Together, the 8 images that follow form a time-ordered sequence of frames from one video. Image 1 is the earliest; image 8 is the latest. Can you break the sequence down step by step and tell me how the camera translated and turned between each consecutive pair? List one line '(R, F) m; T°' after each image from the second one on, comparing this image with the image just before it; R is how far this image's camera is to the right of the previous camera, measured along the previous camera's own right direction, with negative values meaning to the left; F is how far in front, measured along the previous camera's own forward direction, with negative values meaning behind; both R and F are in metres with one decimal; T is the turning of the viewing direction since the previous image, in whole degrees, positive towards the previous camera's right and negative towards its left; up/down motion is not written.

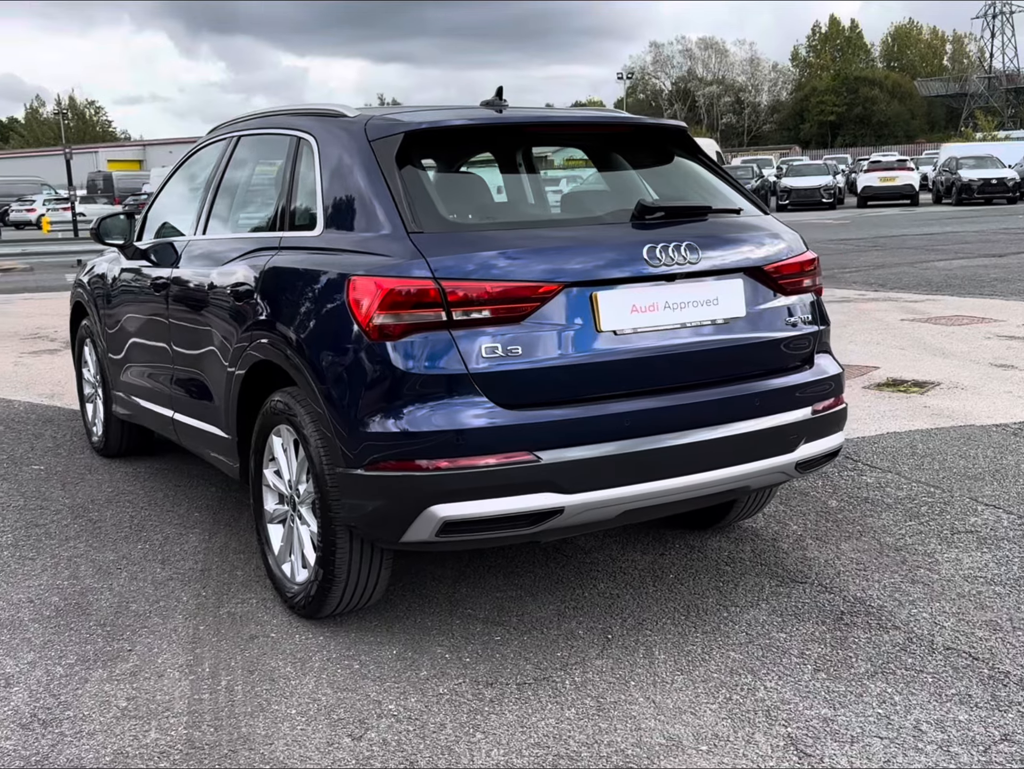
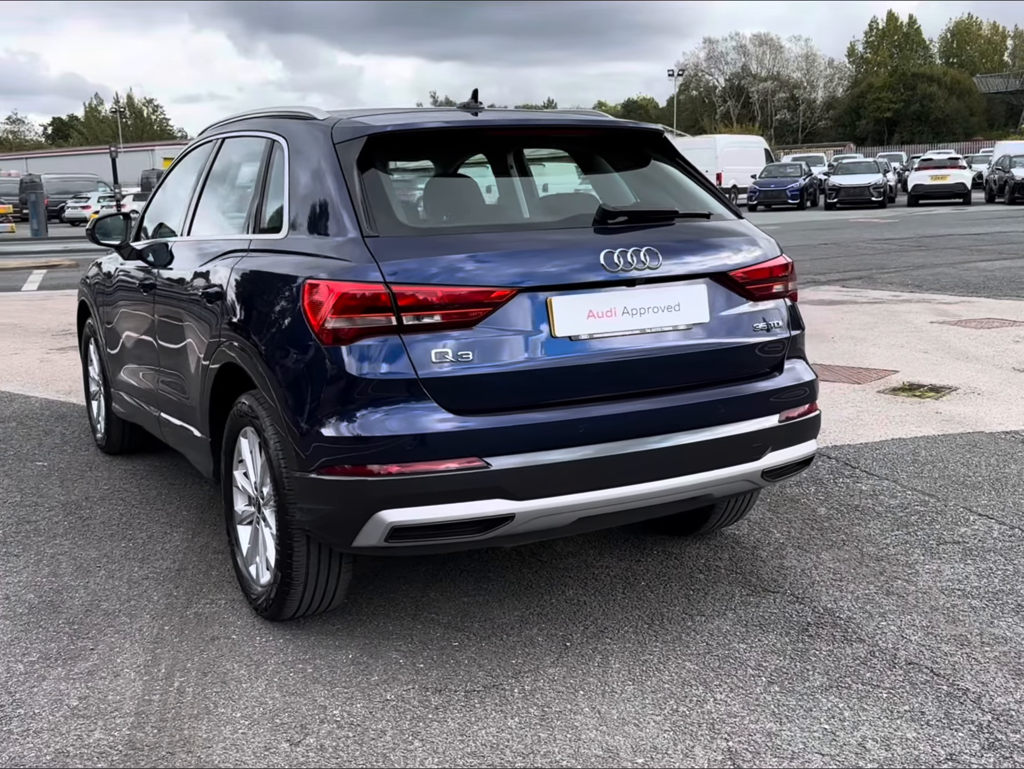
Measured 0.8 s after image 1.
(+0.2, 0.0) m; -2°
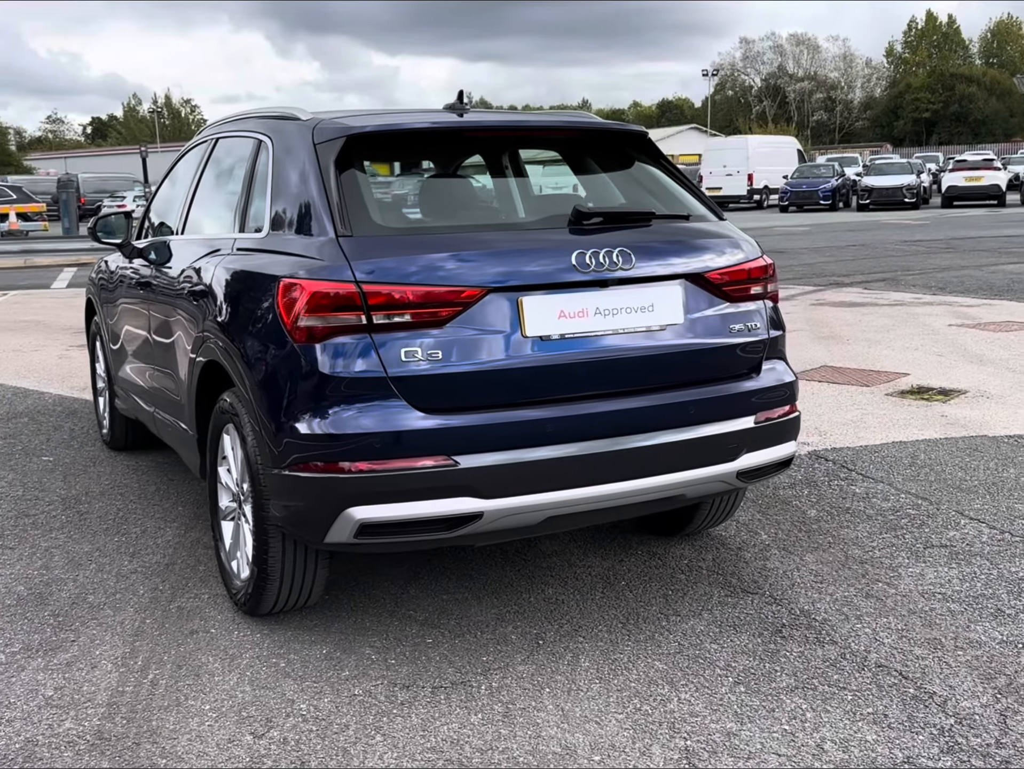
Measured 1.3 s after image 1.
(+0.2, 0.0) m; -2°
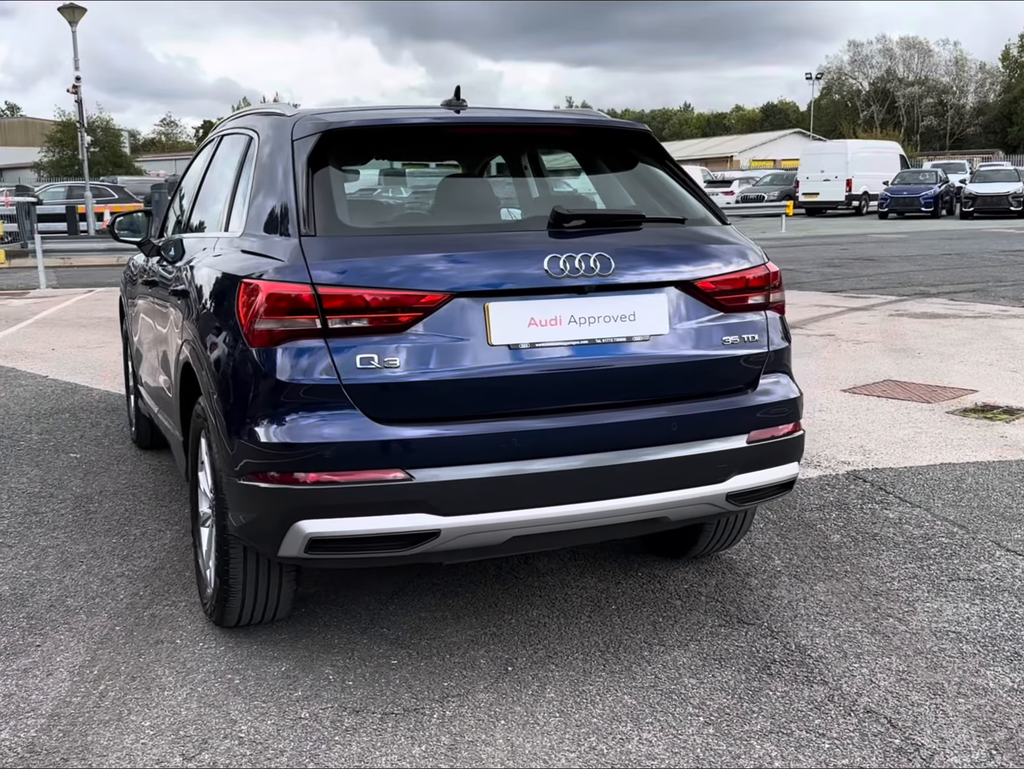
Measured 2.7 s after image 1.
(+0.3, +0.2) m; -5°
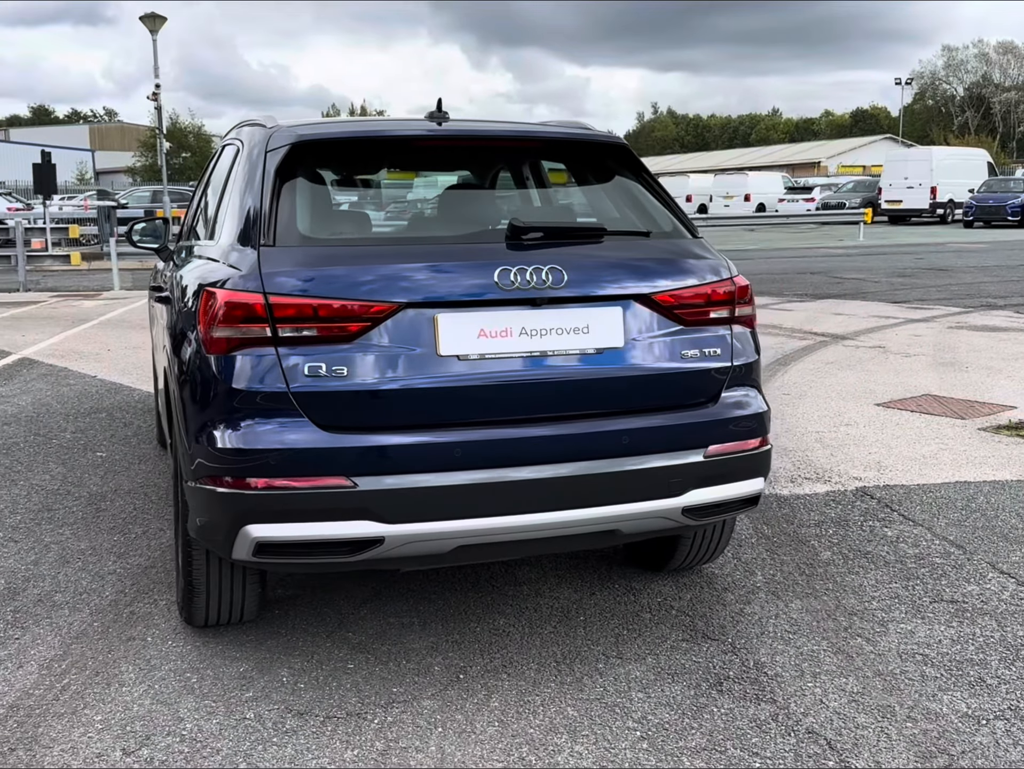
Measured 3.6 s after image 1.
(+0.3, 0.0) m; -4°
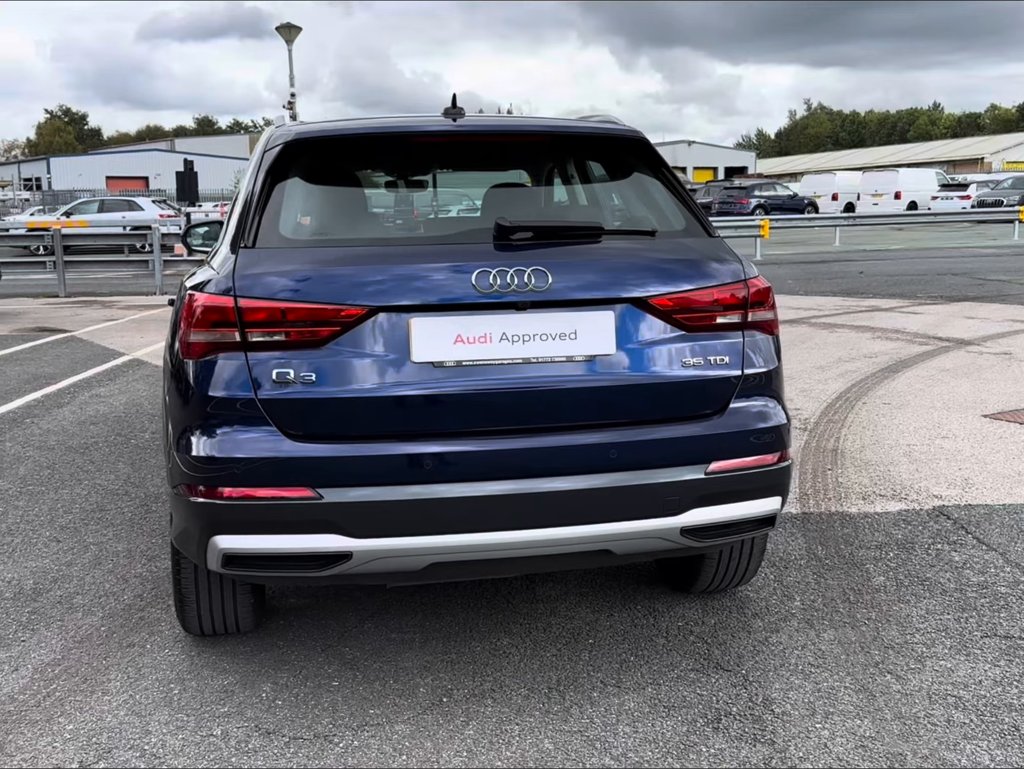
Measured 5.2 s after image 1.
(+0.4, +0.2) m; -7°
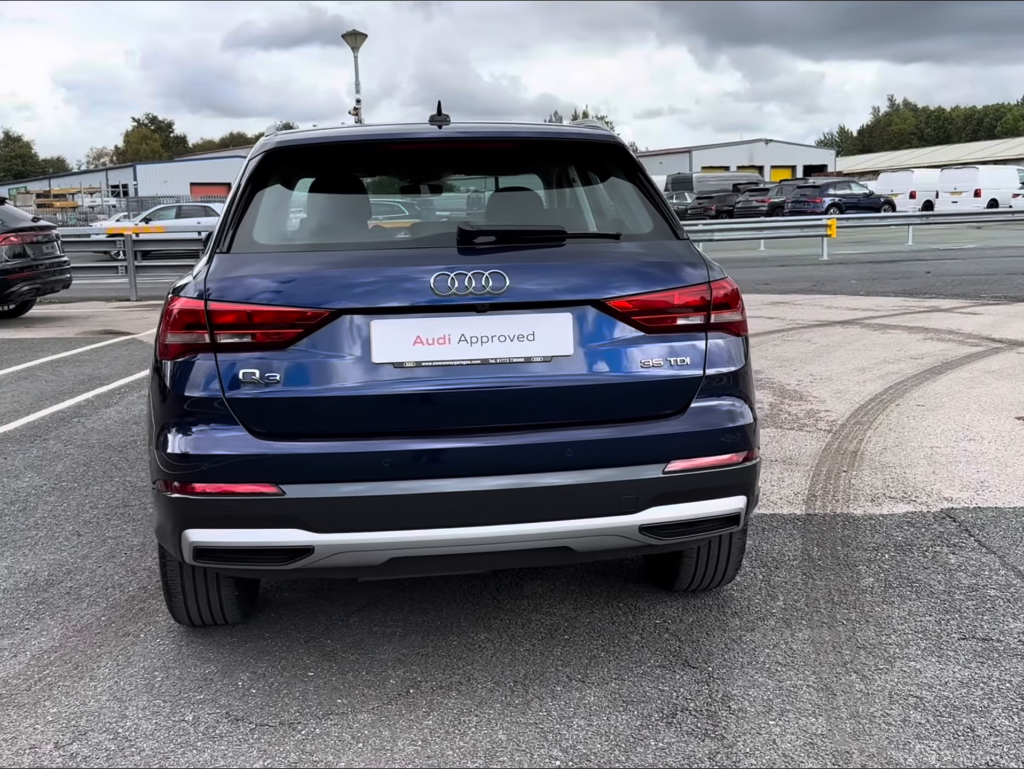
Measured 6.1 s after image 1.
(+0.3, -0.1) m; -4°
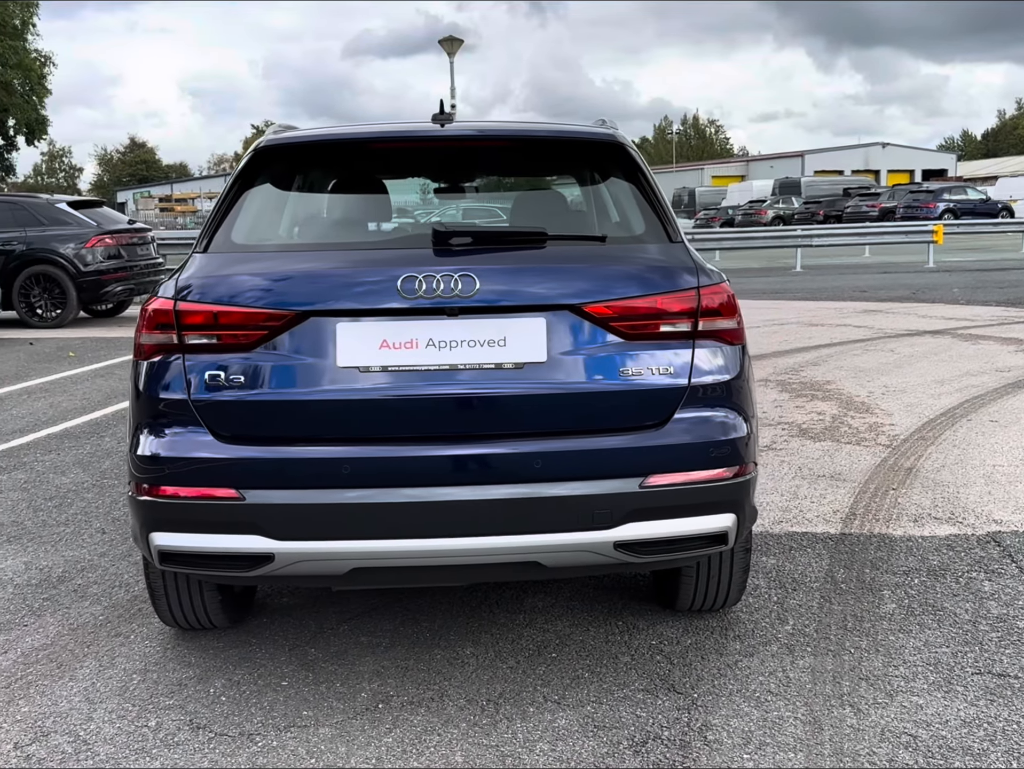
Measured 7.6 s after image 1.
(+0.3, +0.1) m; -5°
